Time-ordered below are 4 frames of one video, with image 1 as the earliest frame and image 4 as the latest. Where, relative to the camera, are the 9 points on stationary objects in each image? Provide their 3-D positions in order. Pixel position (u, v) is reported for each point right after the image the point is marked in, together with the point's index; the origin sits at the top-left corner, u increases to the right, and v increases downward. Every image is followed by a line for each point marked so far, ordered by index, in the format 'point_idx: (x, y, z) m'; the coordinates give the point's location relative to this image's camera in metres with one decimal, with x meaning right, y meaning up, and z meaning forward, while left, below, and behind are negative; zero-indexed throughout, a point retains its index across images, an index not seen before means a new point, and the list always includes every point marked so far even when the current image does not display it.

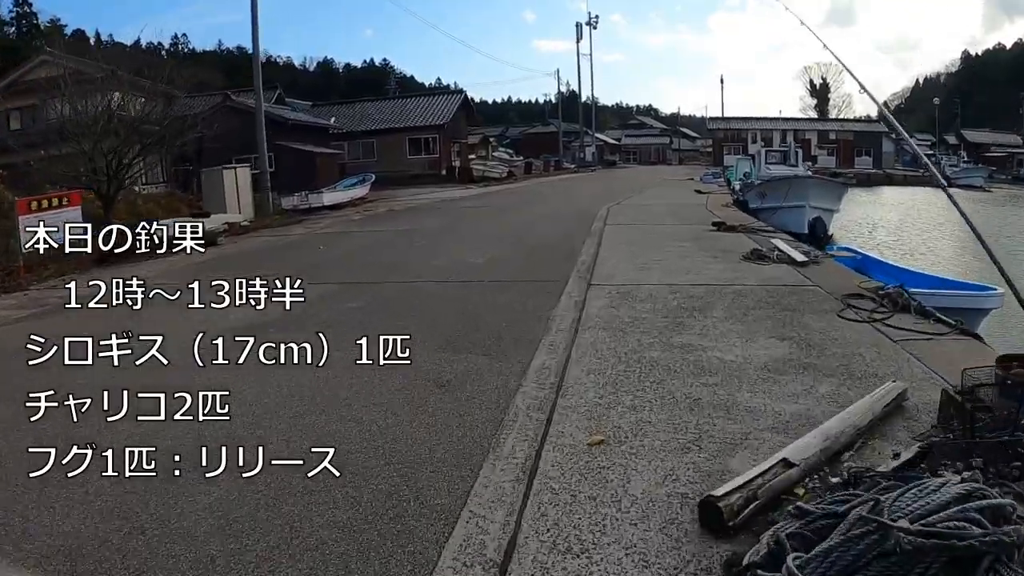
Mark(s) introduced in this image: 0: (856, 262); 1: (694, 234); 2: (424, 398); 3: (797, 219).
0: (+4.7, +0.4, +10.6) m
1: (+2.1, +0.6, +8.9) m
2: (-0.4, -0.5, +3.6) m
3: (+5.1, +1.2, +13.8) m
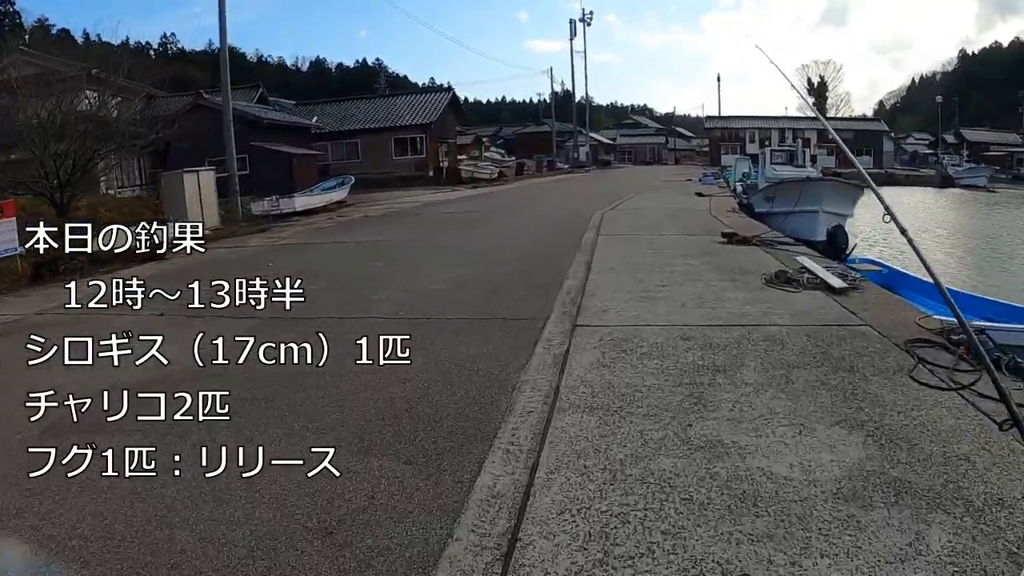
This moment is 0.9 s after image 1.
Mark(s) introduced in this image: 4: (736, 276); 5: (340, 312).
0: (+4.4, +0.1, +9.3) m
1: (+1.9, +0.4, +7.6) m
2: (-0.6, -0.7, +2.3) m
3: (+4.8, +1.0, +12.5) m
4: (+1.7, +0.1, +6.0) m
5: (-1.3, -0.2, +6.0) m
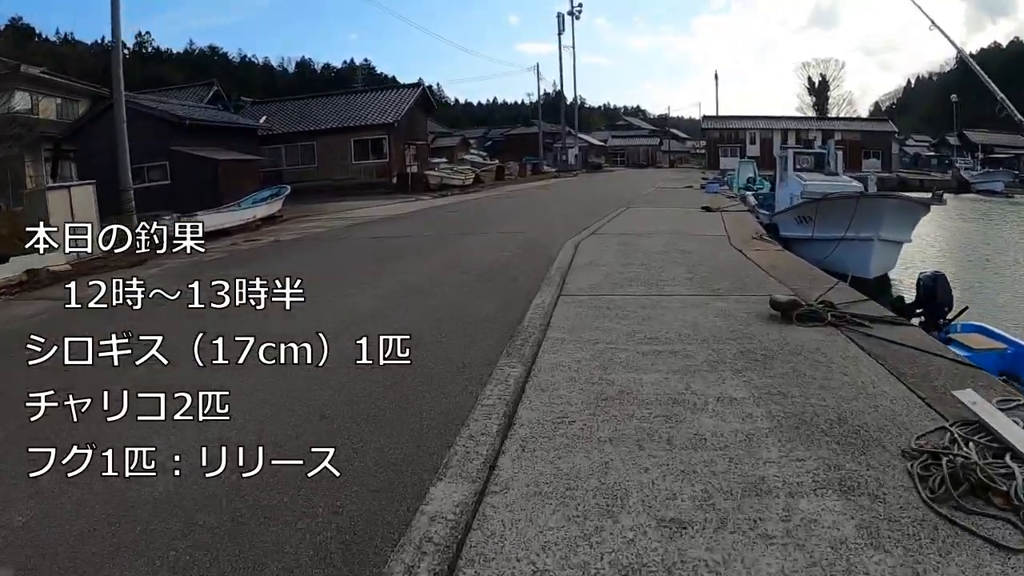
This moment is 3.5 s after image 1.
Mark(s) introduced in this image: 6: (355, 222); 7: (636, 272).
0: (+3.8, -0.5, +5.9) m
1: (+1.2, -0.3, +4.3) m
2: (-1.2, -1.4, -1.1) m
3: (+4.1, +0.3, +9.2) m
4: (+1.1, -0.6, +2.7) m
5: (-2.0, -0.9, +2.6) m
6: (-3.2, +1.4, +16.1) m
7: (+0.9, 0.0, +6.0) m
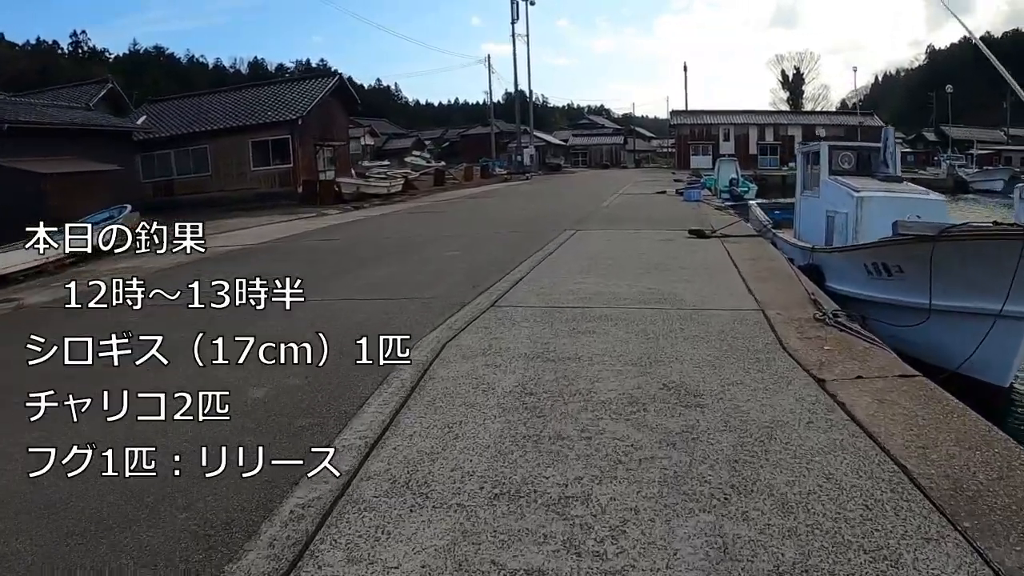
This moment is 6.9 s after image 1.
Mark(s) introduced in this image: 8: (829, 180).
0: (+2.9, -1.2, +1.8) m
1: (+0.4, -1.0, 0.0) m
2: (-1.8, -2.2, -5.4) m
3: (+3.1, -0.3, +5.1) m
4: (+0.3, -1.3, -1.6) m
5: (-2.7, -1.6, -1.7) m
6: (-4.5, +0.6, +11.7) m
7: (0.0, -0.7, +1.7) m
8: (+3.1, +1.1, +7.7) m
